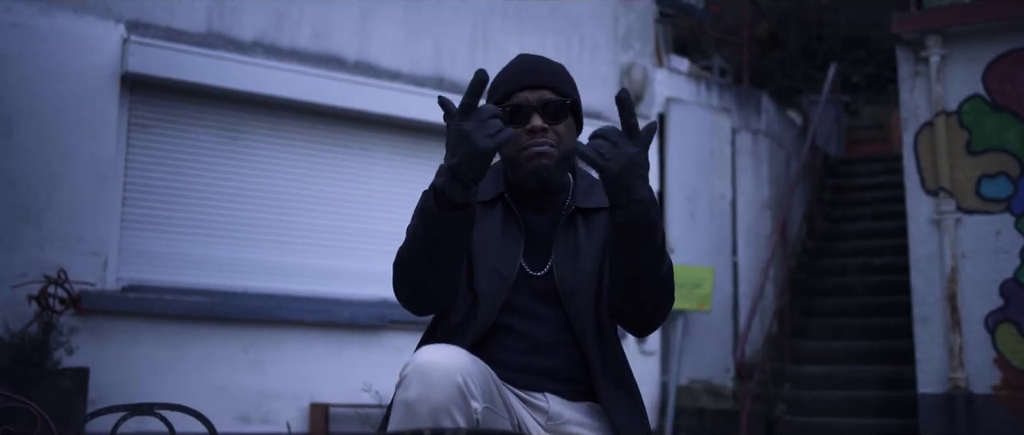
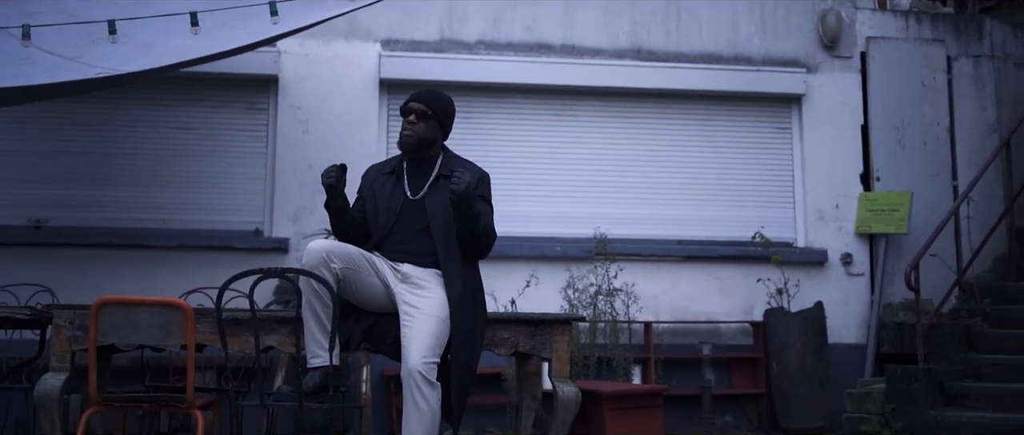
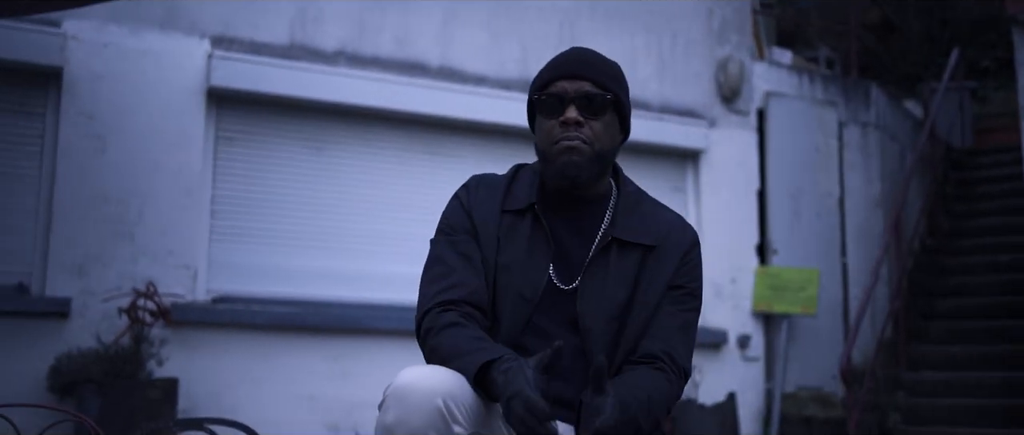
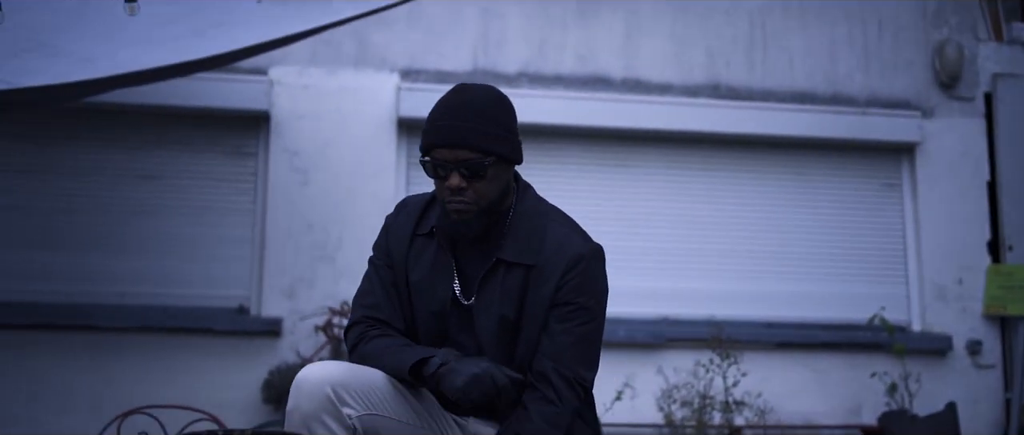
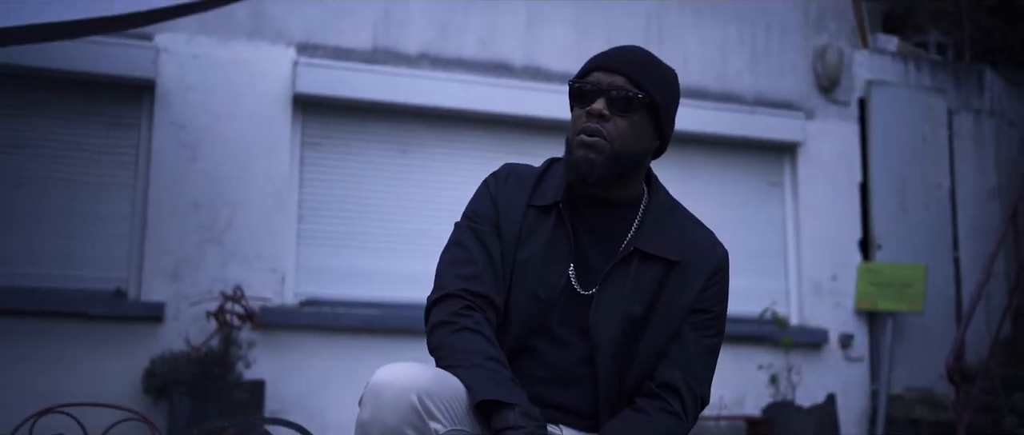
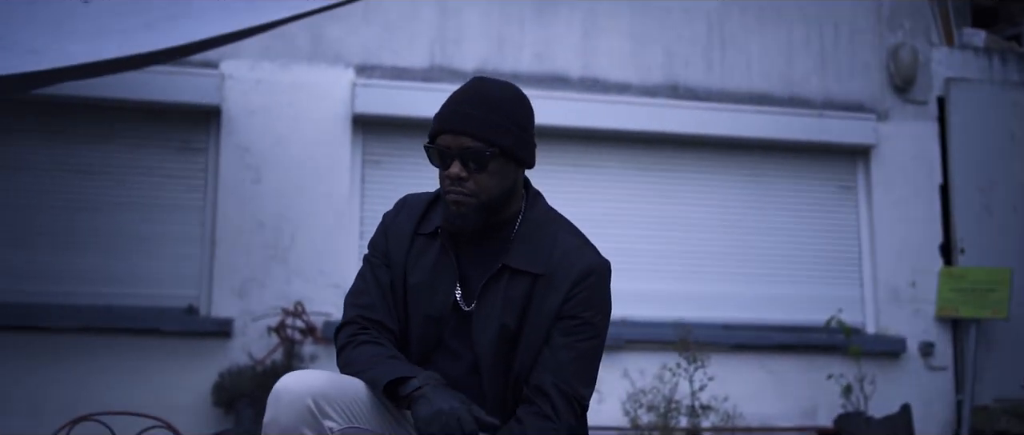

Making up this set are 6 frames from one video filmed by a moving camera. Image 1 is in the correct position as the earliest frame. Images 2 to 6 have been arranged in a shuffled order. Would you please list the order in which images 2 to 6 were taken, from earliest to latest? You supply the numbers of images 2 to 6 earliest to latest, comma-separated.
3, 5, 6, 4, 2
